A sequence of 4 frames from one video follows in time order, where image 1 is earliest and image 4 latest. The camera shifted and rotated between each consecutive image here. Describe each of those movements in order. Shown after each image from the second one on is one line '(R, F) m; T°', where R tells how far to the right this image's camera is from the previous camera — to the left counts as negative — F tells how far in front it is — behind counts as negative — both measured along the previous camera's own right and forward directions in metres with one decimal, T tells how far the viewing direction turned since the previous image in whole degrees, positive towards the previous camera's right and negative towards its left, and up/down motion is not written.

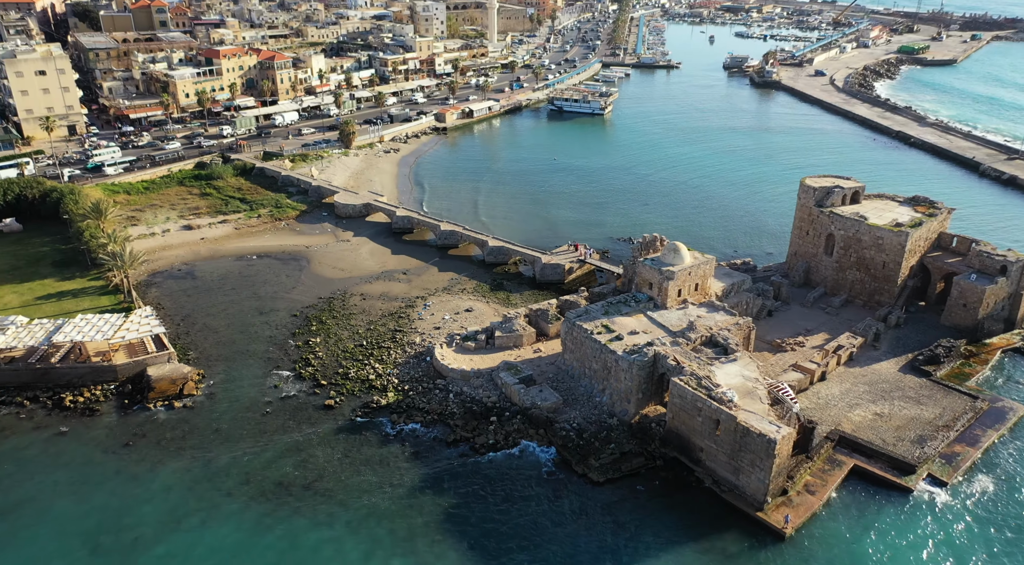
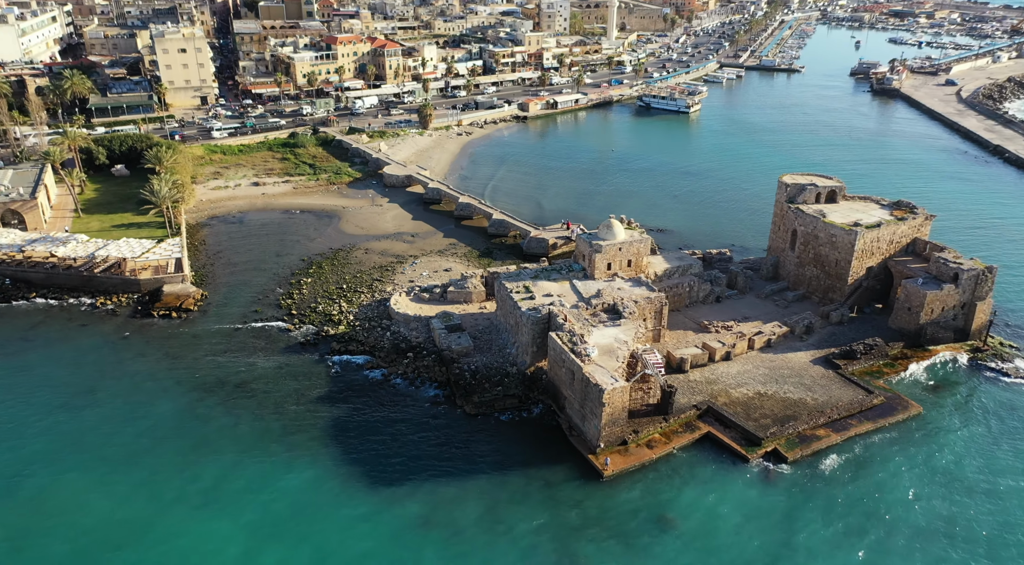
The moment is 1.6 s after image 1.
(+13.8, -3.5) m; -12°
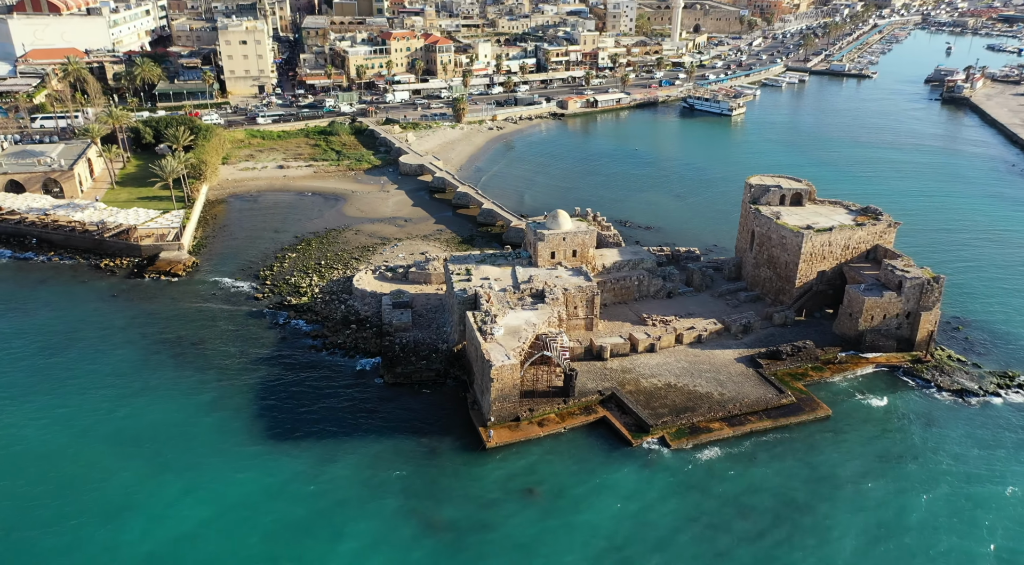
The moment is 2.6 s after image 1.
(+9.7, -1.4) m; -7°
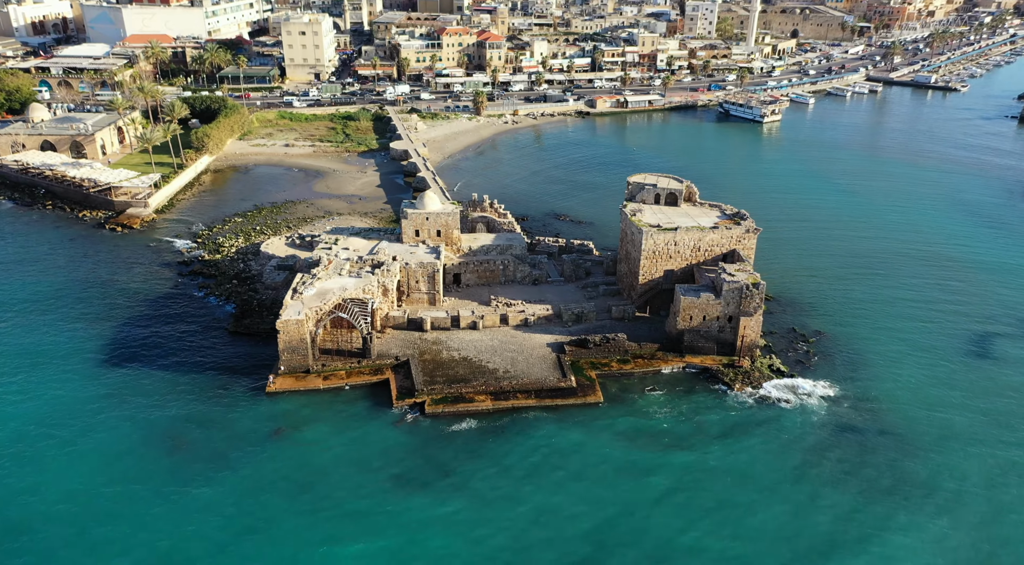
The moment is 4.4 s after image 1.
(+19.0, -1.1) m; -11°
